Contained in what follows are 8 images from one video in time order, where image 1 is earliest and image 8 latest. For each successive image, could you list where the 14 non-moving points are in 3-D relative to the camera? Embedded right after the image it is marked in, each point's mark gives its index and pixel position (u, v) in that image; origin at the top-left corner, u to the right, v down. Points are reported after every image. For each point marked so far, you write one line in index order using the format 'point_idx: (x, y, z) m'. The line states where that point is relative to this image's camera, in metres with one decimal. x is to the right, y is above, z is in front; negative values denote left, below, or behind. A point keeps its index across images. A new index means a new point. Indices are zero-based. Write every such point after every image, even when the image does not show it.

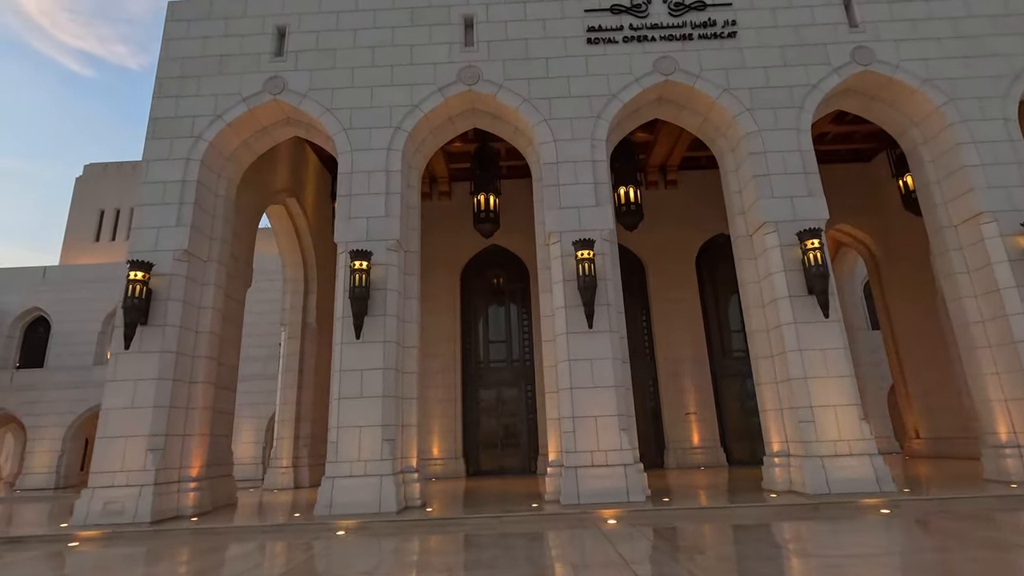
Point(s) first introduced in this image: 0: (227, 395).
0: (-5.5, -2.1, +10.2) m
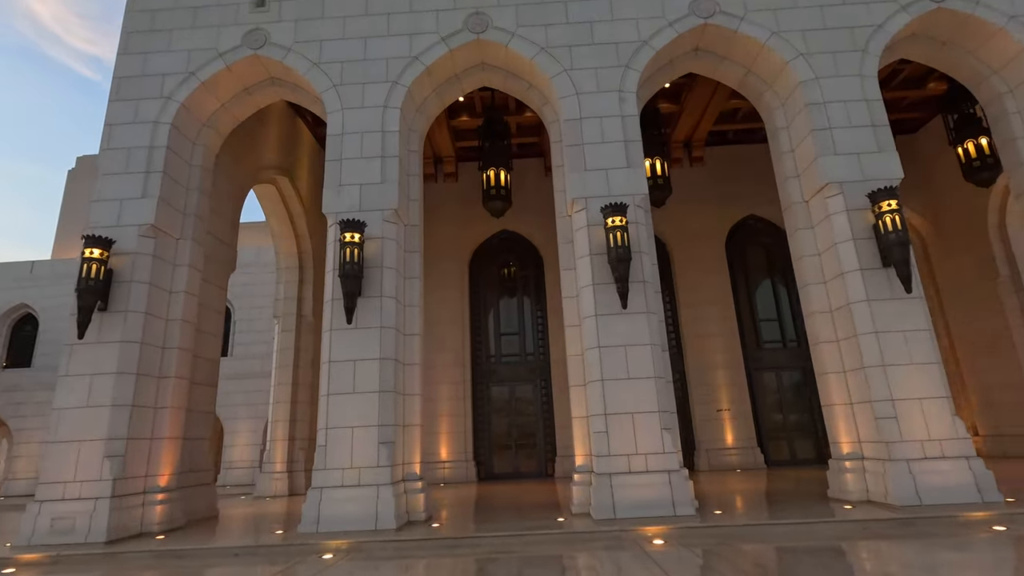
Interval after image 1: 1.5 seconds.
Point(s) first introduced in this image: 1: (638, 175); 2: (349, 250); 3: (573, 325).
0: (-5.2, -1.8, +9.0) m
1: (+1.9, +1.7, +7.9) m
2: (-2.2, +0.5, +7.3) m
3: (+0.9, -0.6, +7.9) m
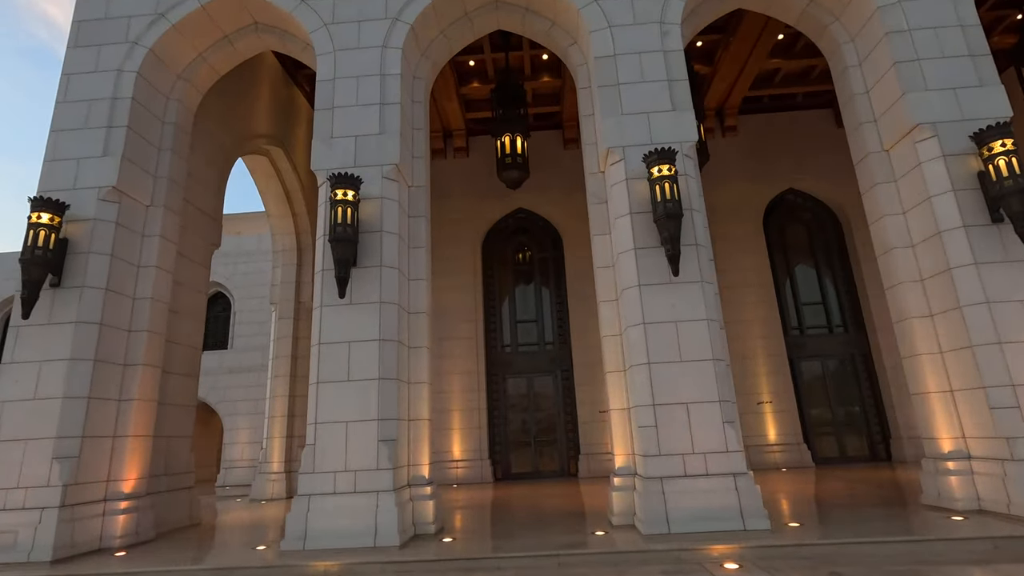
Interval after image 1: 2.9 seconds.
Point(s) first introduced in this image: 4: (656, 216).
0: (-4.8, -1.4, +7.8) m
1: (+2.1, +2.1, +6.6) m
2: (-2.0, +0.9, +6.1) m
3: (+1.2, -0.2, +6.7) m
4: (+1.6, +0.8, +6.0) m
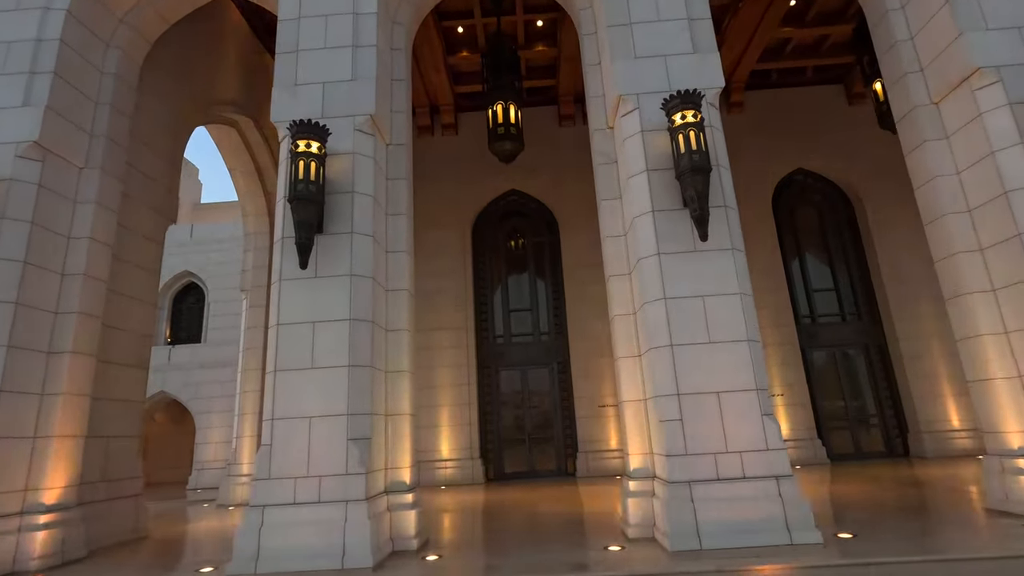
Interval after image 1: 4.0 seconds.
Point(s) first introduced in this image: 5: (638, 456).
0: (-4.9, -1.1, +6.8) m
1: (+2.1, +2.4, +5.6) m
2: (-2.0, +1.2, +5.1) m
3: (+1.1, +0.1, +5.7) m
4: (+1.6, +1.1, +5.0) m
5: (+1.2, -1.7, +5.3) m
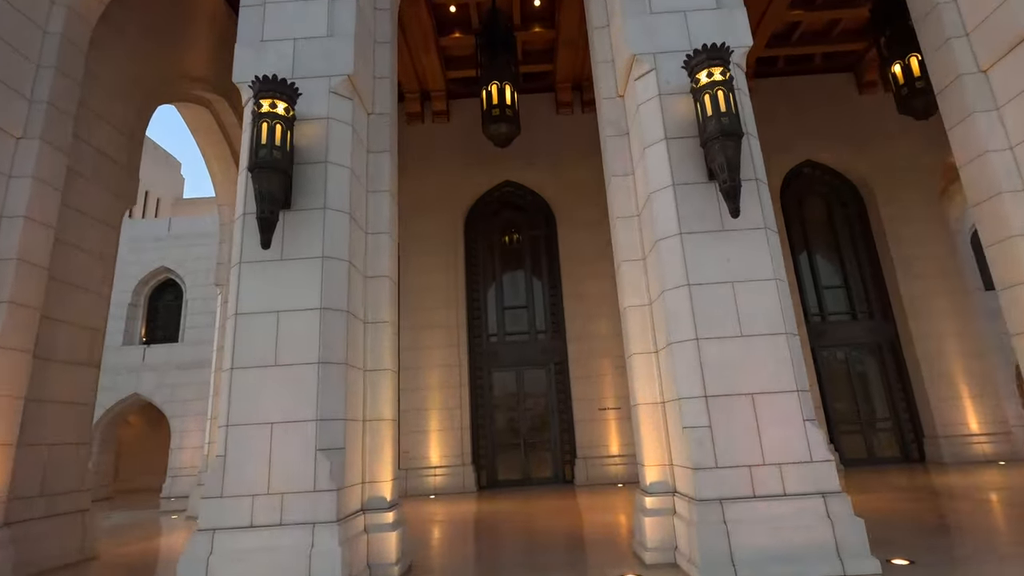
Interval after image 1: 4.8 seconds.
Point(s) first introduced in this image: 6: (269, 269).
0: (-5.0, -1.0, +6.0) m
1: (+2.1, +2.5, +4.9) m
2: (-2.0, +1.3, +4.4) m
3: (+1.1, +0.3, +5.0) m
4: (+1.6, +1.2, +4.3) m
5: (+1.2, -1.5, +4.6) m
6: (-2.0, +0.2, +4.5) m
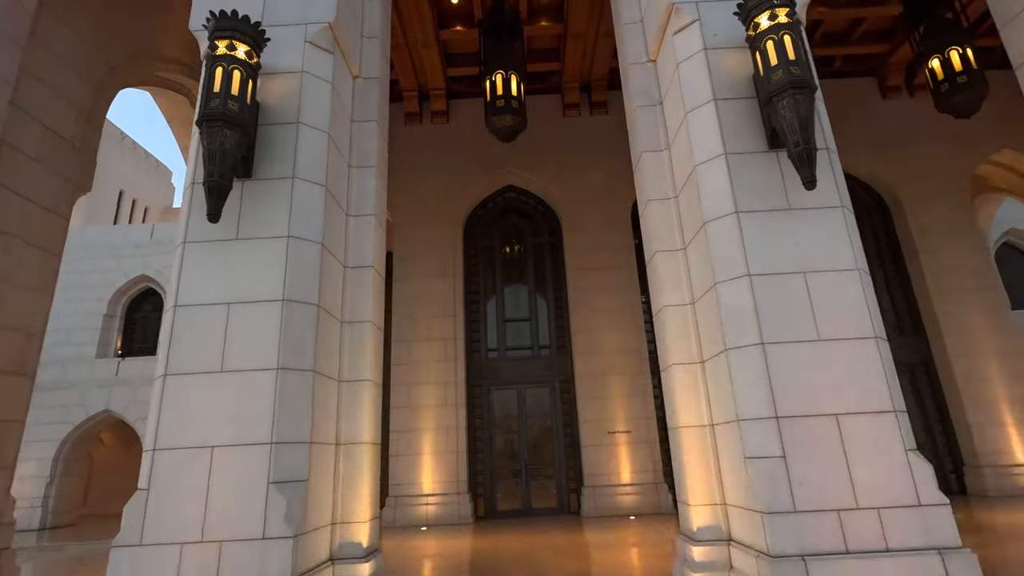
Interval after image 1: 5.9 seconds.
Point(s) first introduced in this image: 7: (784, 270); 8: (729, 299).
0: (-4.9, -0.9, +5.0) m
1: (+2.2, +2.5, +4.1) m
2: (-1.9, +1.4, +3.5) m
3: (+1.2, +0.3, +4.1) m
4: (+1.7, +1.3, +3.5) m
5: (+1.3, -1.5, +3.6) m
6: (-2.0, +0.2, +3.6) m
7: (+1.7, +0.1, +3.4) m
8: (+1.4, -0.1, +3.5) m
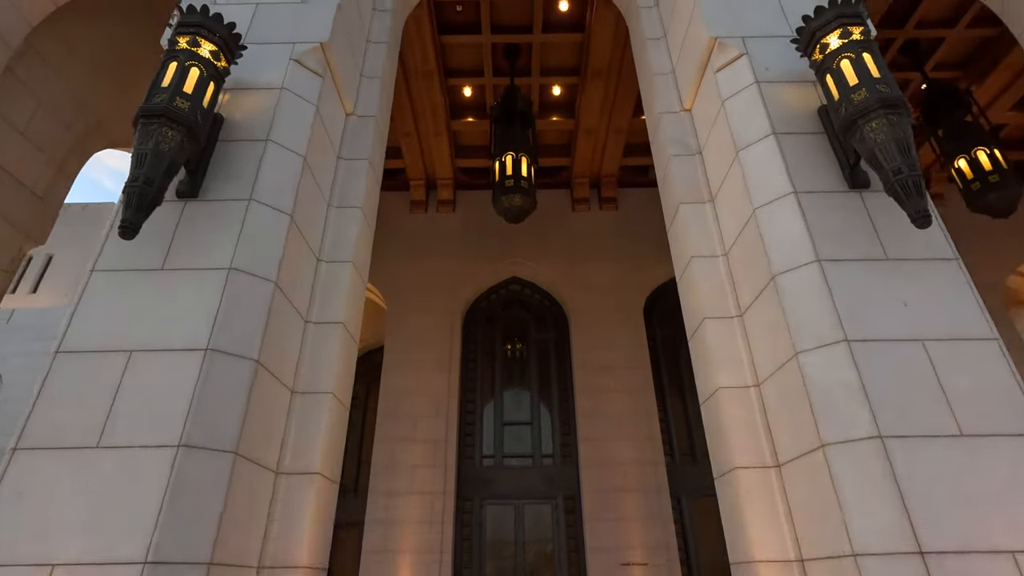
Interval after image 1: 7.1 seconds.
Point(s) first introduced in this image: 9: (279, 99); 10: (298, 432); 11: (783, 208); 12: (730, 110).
0: (-4.9, -1.3, +3.9) m
1: (+2.3, +2.0, +3.7) m
2: (-1.8, +1.2, +2.9) m
3: (+1.3, -0.2, +3.2) m
4: (+1.8, +0.9, +2.8) m
5: (+1.3, -1.8, +2.4) m
6: (-1.9, 0.0, +2.7) m
7: (+1.8, -0.2, +2.5) m
8: (+1.5, -0.4, +2.5) m
9: (-1.5, +1.2, +3.3) m
10: (-1.2, -0.8, +2.9) m
11: (+1.5, +0.4, +2.9) m
12: (+1.4, +1.2, +3.4) m
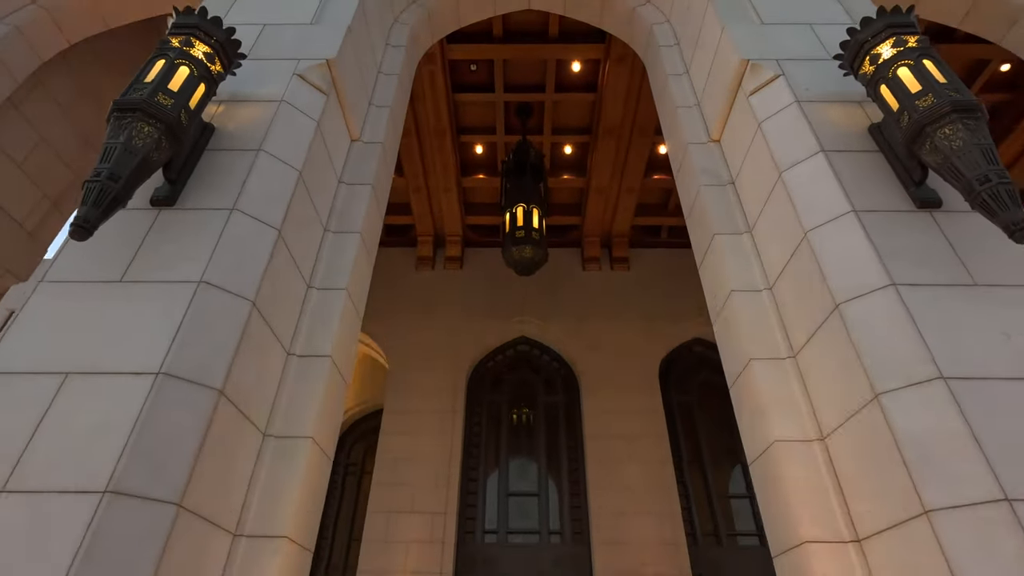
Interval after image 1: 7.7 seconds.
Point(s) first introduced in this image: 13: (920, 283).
0: (-4.8, -1.5, +3.4) m
1: (+2.4, +1.7, +3.5) m
2: (-1.7, +1.1, +2.6) m
3: (+1.4, -0.4, +2.8) m
4: (+1.9, +0.8, +2.5) m
5: (+1.3, -1.9, +1.7) m
6: (-1.8, 0.0, +2.3) m
7: (+1.9, -0.3, +2.0) m
8: (+1.5, -0.5, +2.0) m
9: (-1.4, +1.0, +3.1) m
10: (-1.1, -0.9, +2.4) m
11: (+1.6, +0.3, +2.6) m
12: (+1.5, +0.9, +3.1) m
13: (+1.8, 0.0, +2.3) m
